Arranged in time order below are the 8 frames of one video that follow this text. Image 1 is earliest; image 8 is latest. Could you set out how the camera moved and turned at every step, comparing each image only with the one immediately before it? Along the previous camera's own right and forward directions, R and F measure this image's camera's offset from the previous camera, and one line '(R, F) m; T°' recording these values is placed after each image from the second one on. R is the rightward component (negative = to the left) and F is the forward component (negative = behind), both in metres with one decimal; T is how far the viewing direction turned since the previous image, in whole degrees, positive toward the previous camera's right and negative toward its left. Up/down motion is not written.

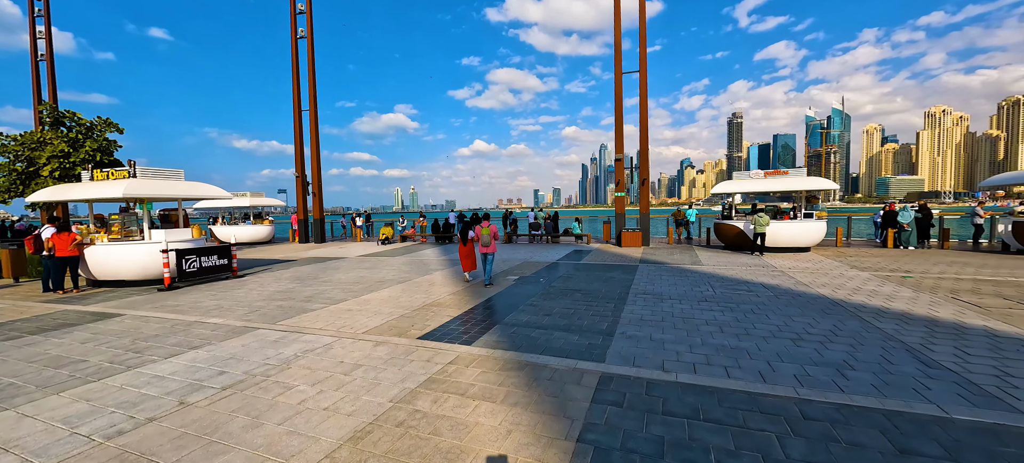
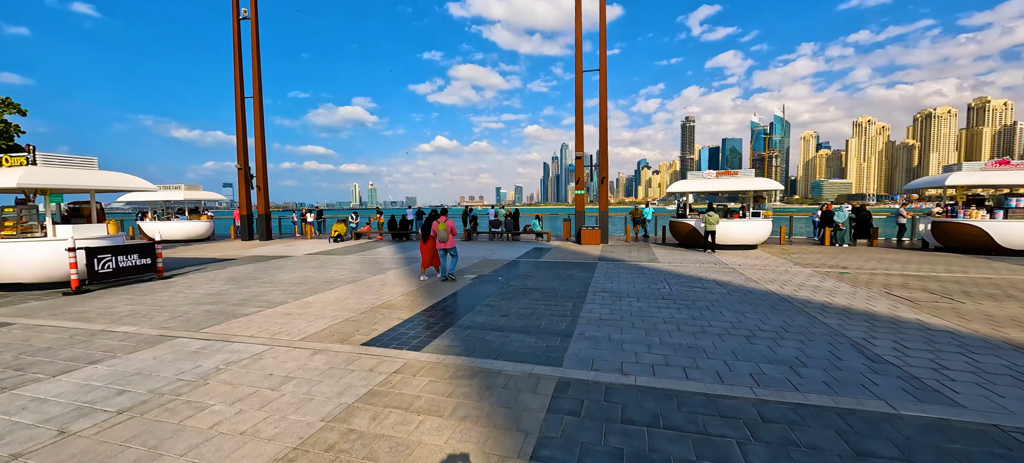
(+0.1, +0.4) m; +6°
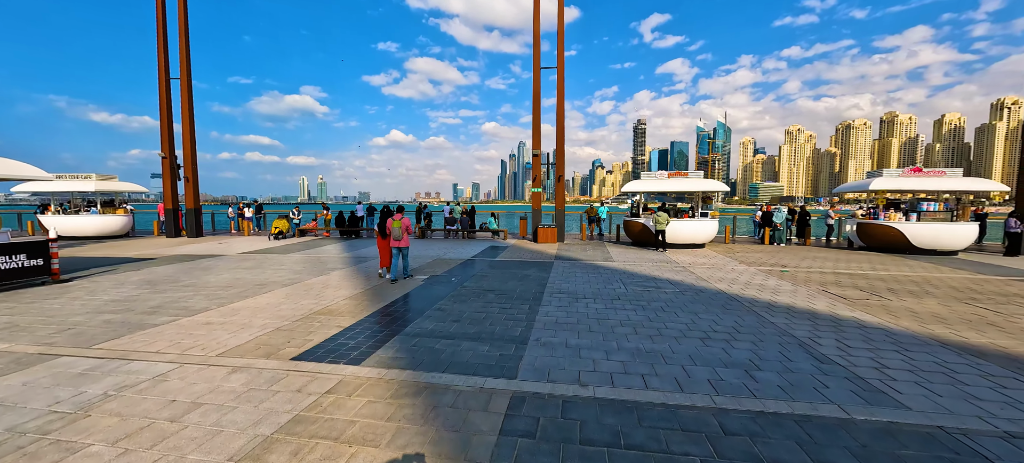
(+0.1, +0.4) m; +7°
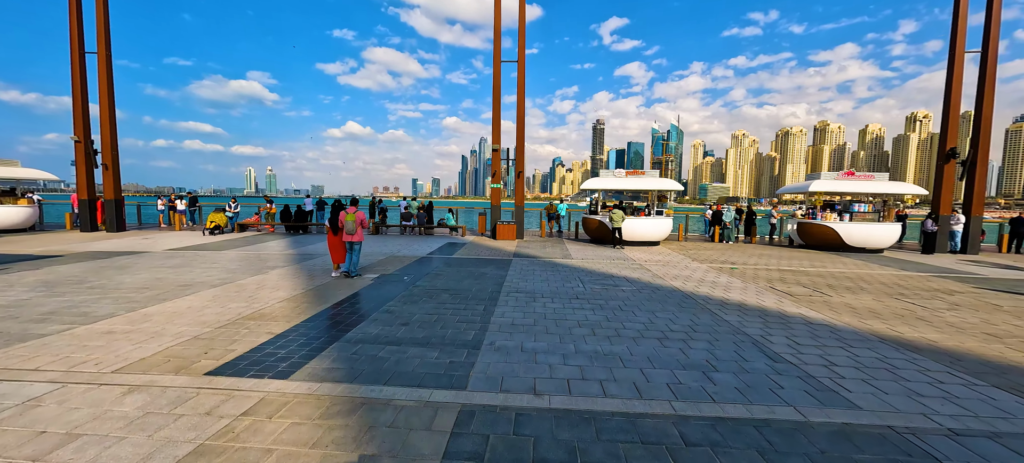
(+0.1, +0.4) m; +6°
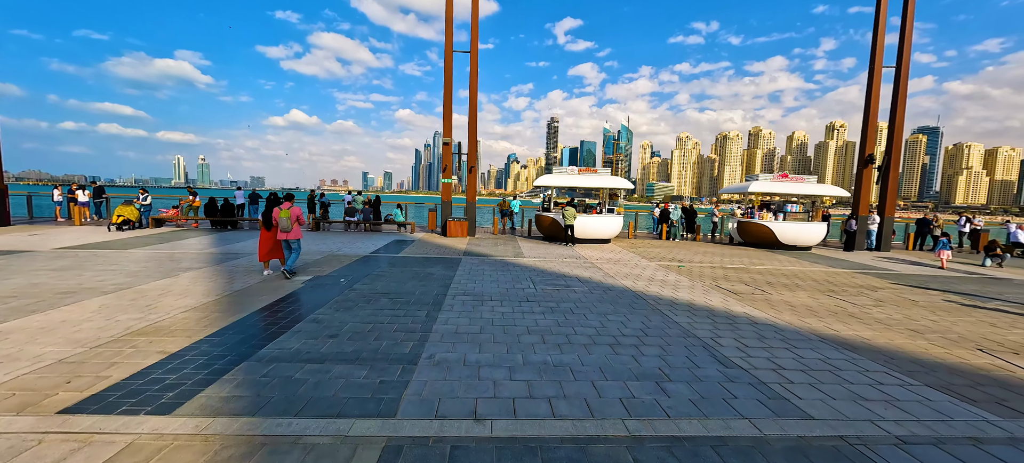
(+0.2, +0.5) m; +7°
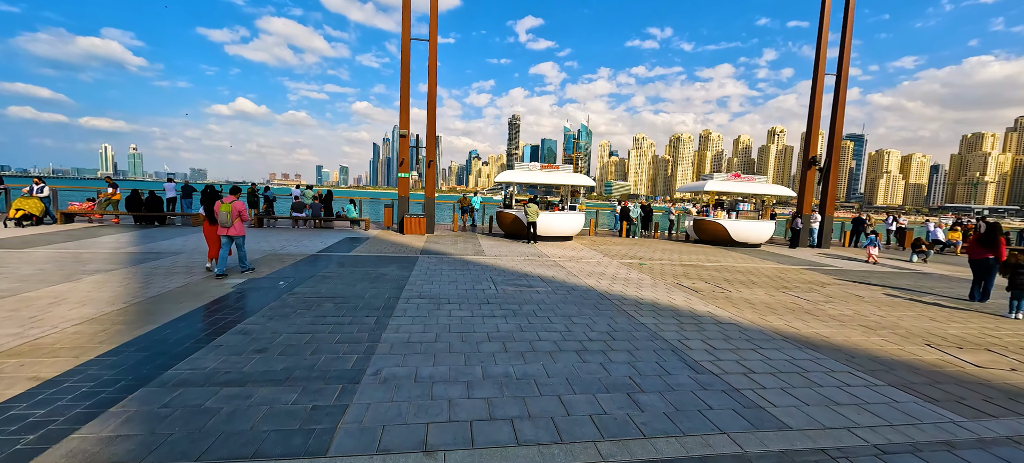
(+0.1, +0.4) m; +6°
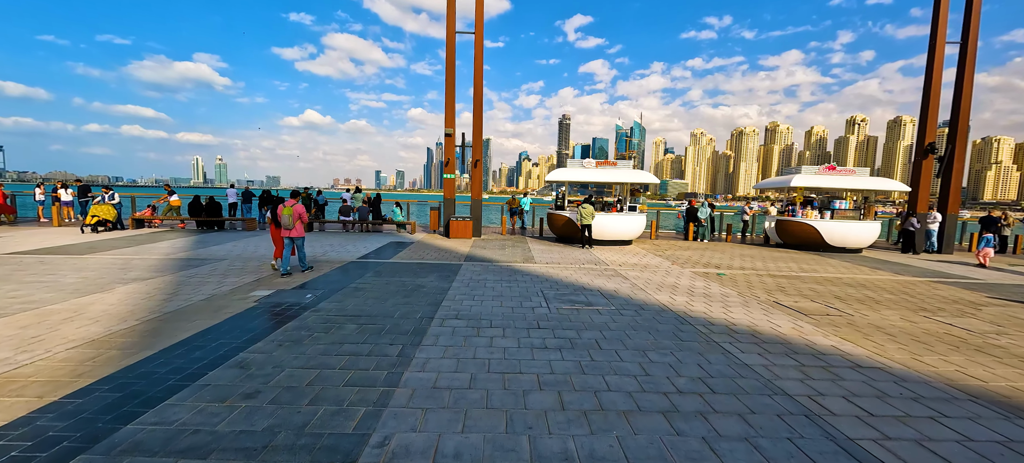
(-0.1, +1.1) m; -8°
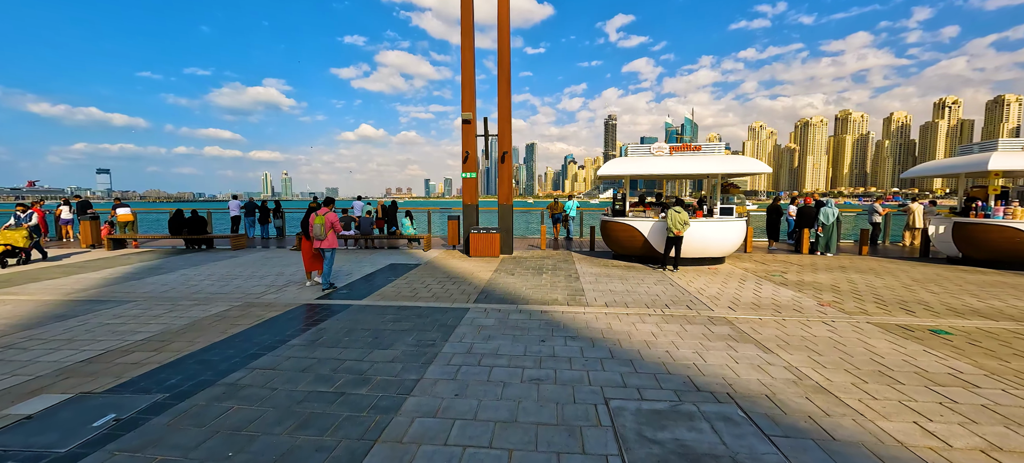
(+0.2, +3.4) m; -7°
